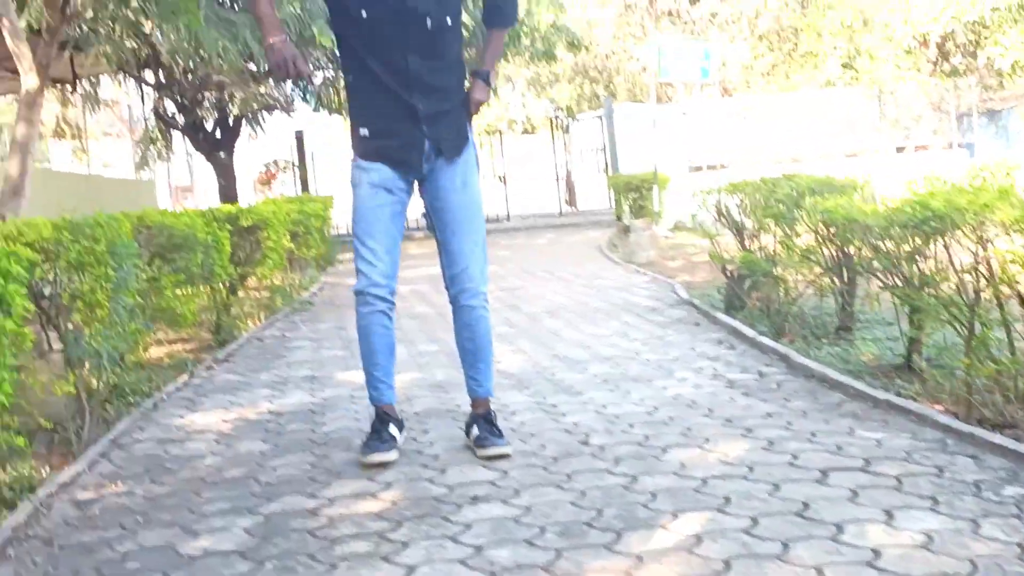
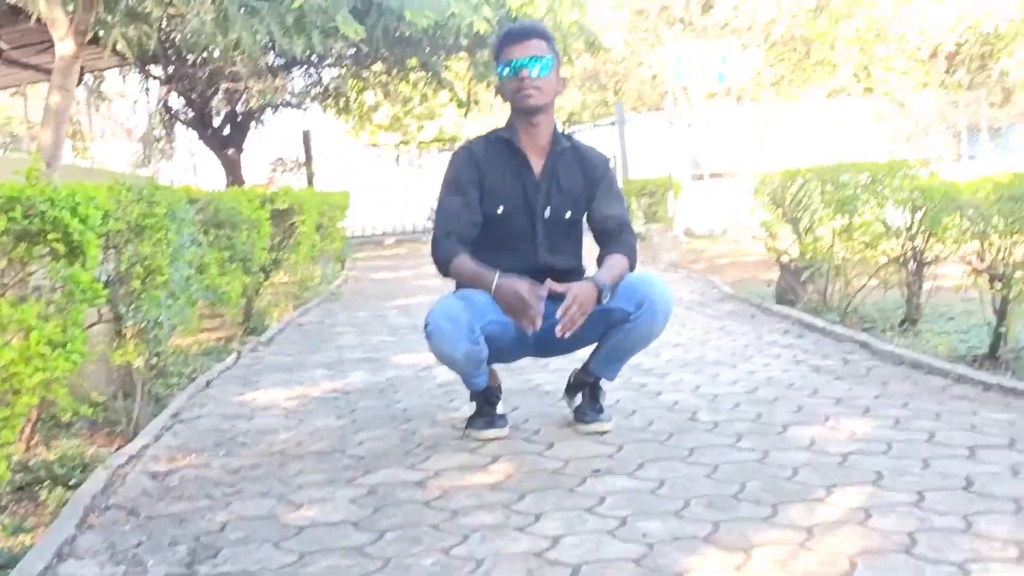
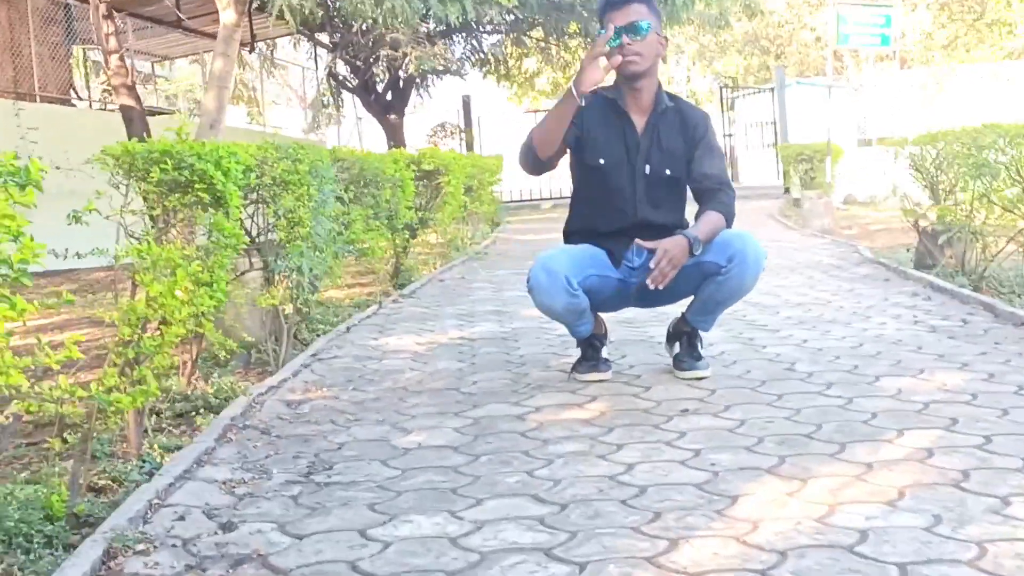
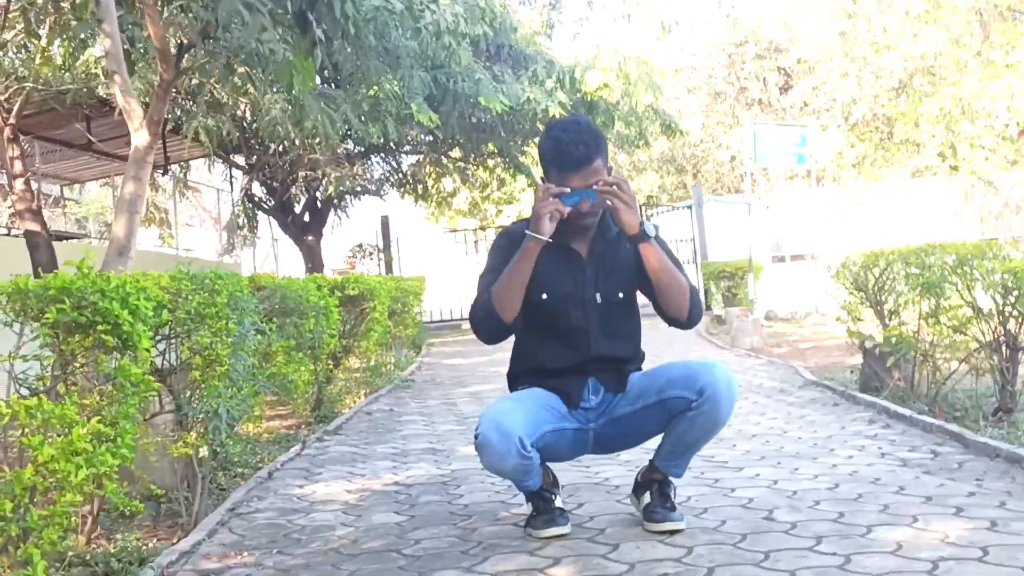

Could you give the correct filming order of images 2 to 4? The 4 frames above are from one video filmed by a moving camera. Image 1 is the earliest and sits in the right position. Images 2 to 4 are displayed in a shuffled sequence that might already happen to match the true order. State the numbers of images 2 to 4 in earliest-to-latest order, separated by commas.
4, 3, 2
